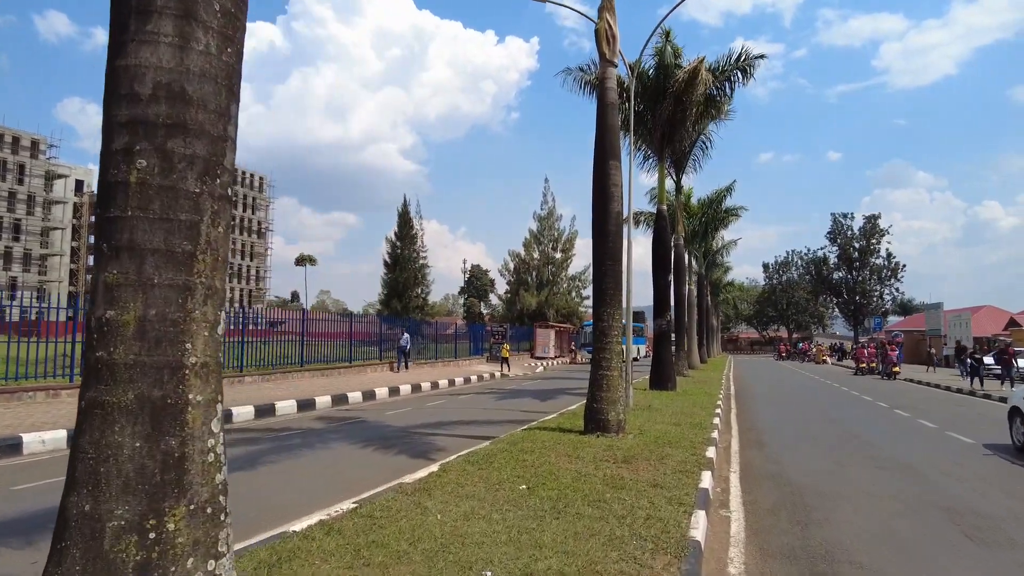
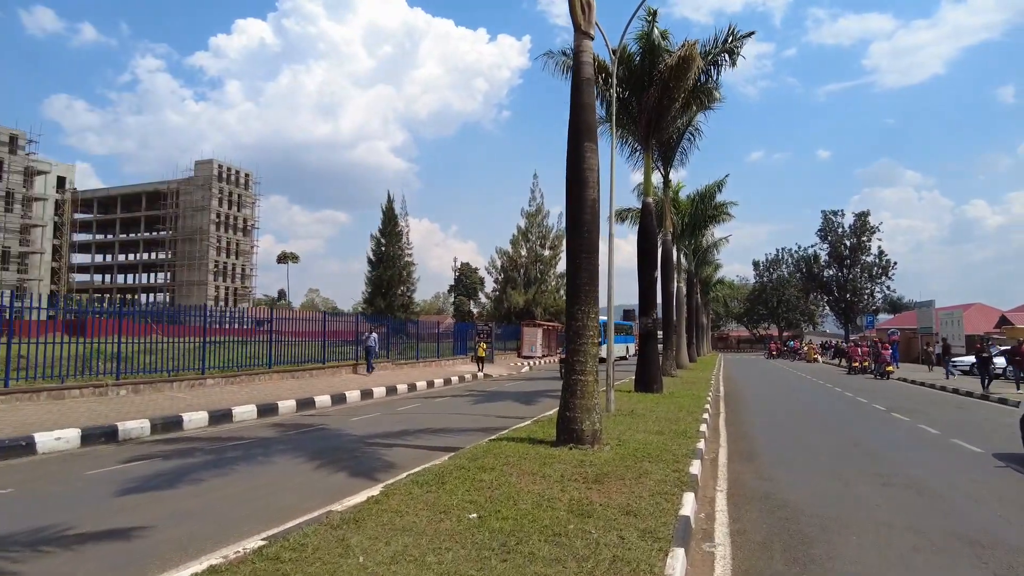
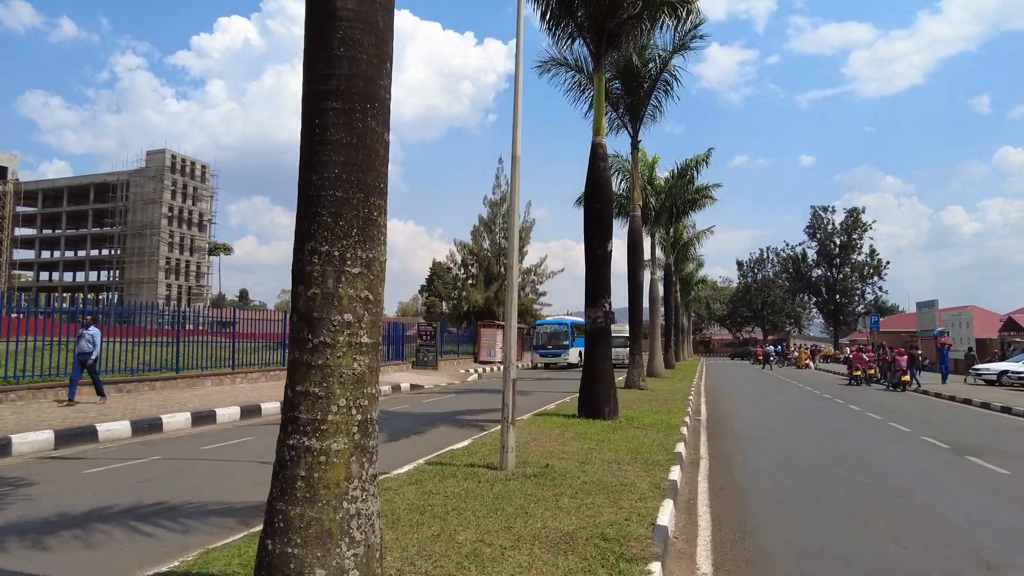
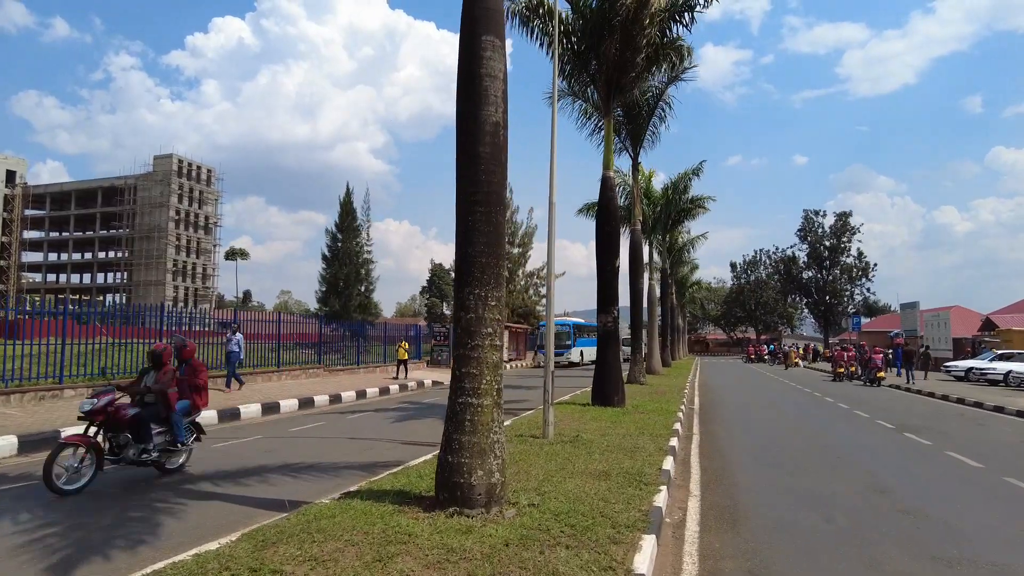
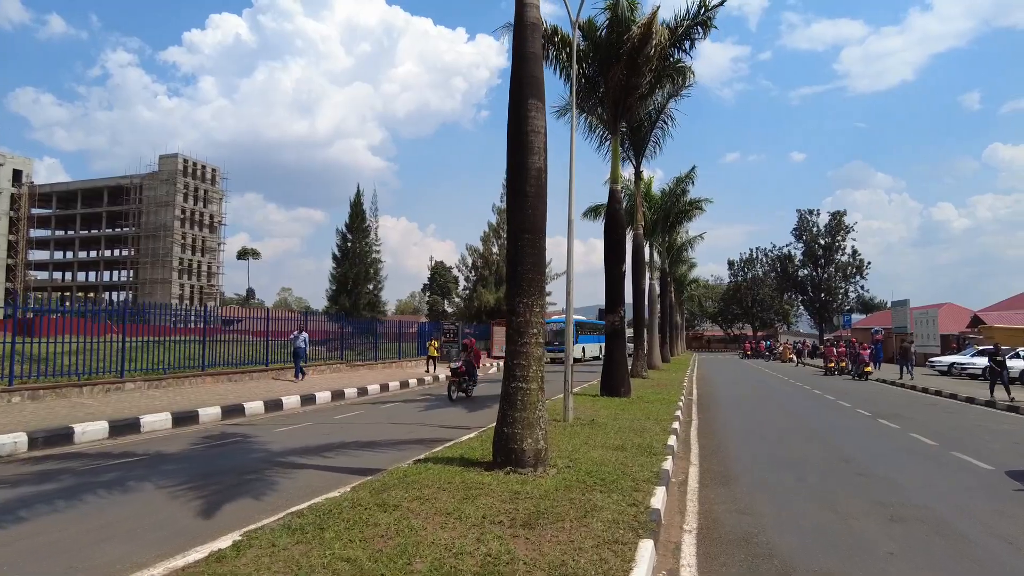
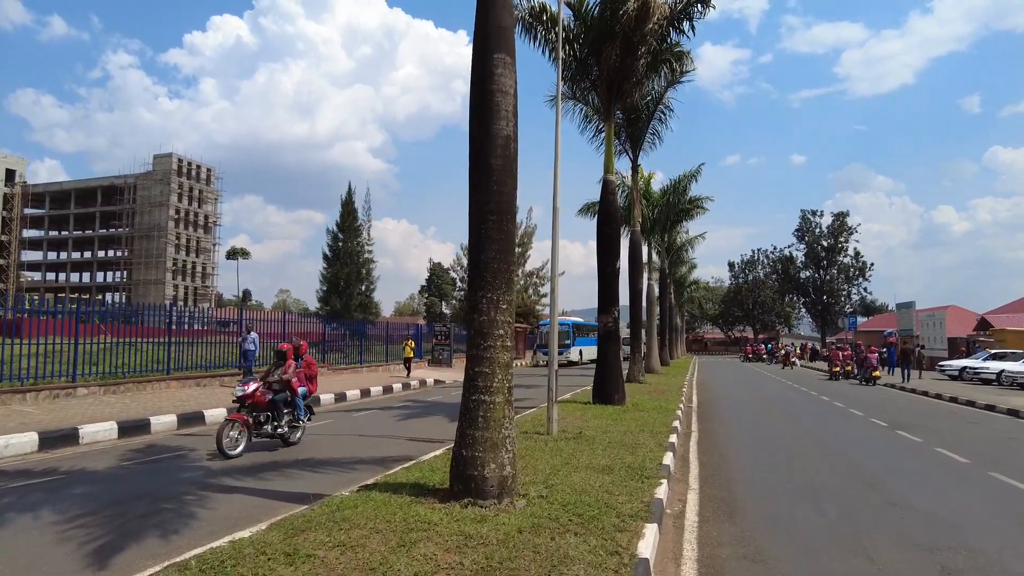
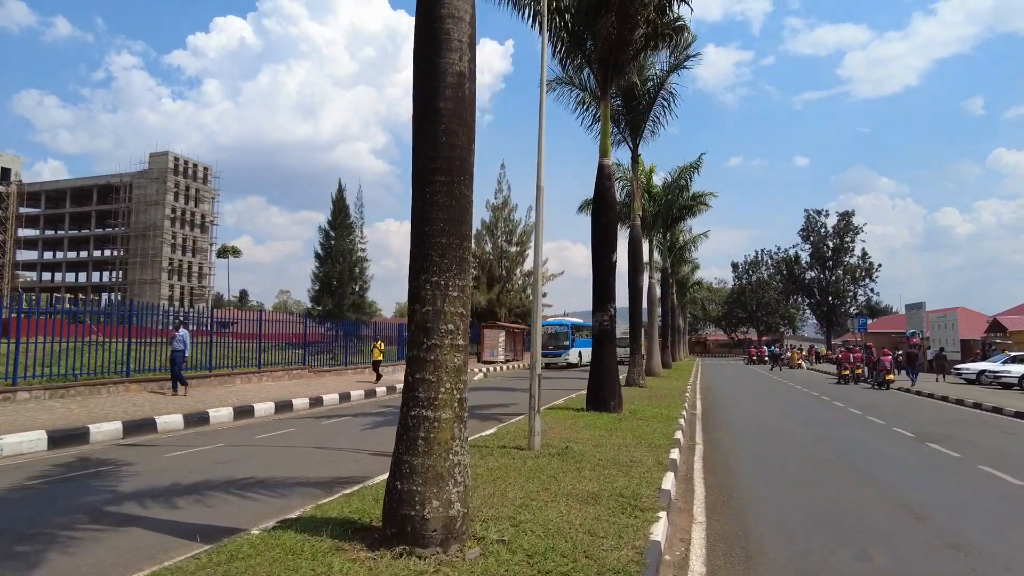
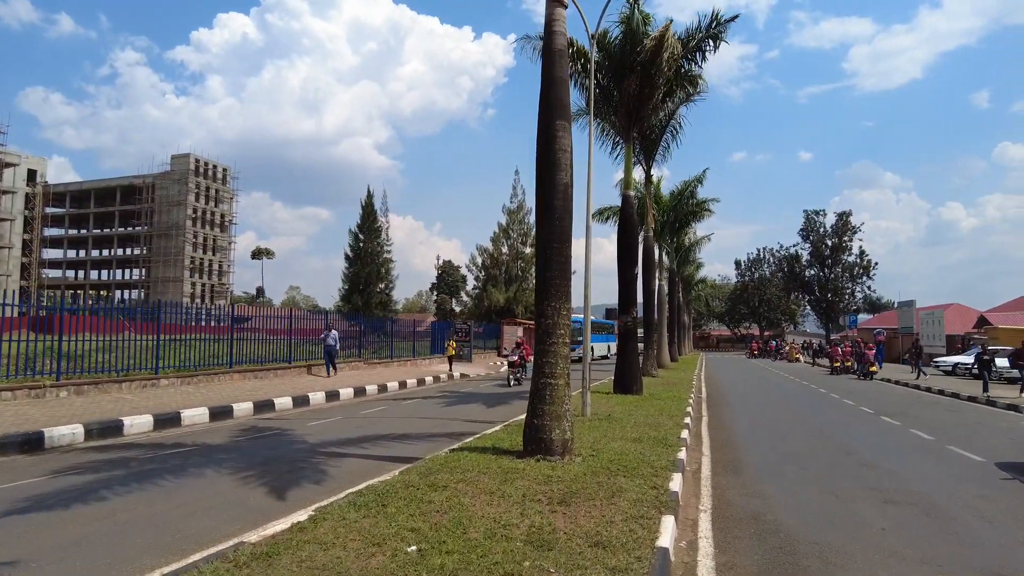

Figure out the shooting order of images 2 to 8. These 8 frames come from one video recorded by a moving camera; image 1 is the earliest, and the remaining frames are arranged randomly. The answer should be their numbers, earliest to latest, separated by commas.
2, 8, 5, 6, 4, 7, 3
